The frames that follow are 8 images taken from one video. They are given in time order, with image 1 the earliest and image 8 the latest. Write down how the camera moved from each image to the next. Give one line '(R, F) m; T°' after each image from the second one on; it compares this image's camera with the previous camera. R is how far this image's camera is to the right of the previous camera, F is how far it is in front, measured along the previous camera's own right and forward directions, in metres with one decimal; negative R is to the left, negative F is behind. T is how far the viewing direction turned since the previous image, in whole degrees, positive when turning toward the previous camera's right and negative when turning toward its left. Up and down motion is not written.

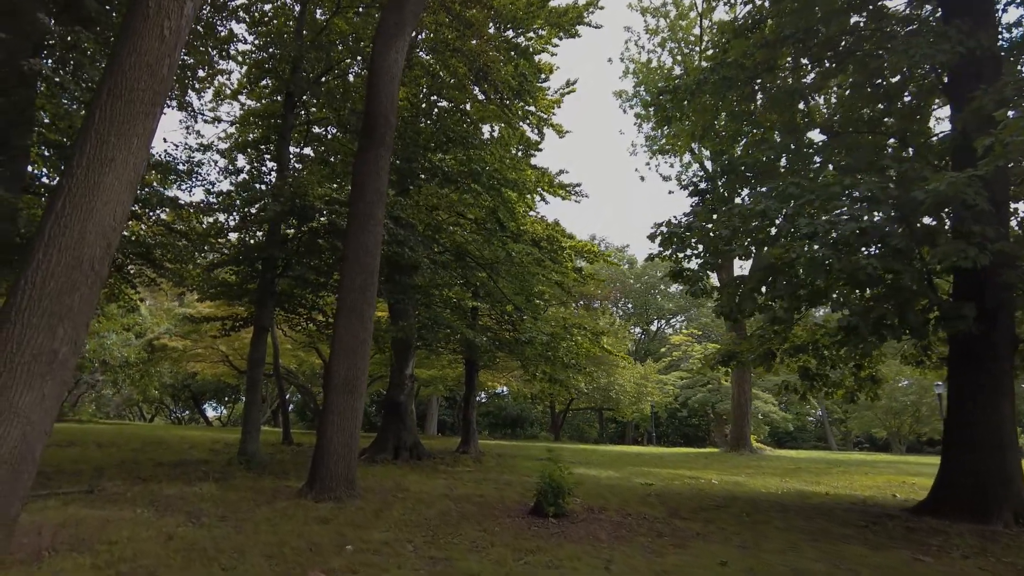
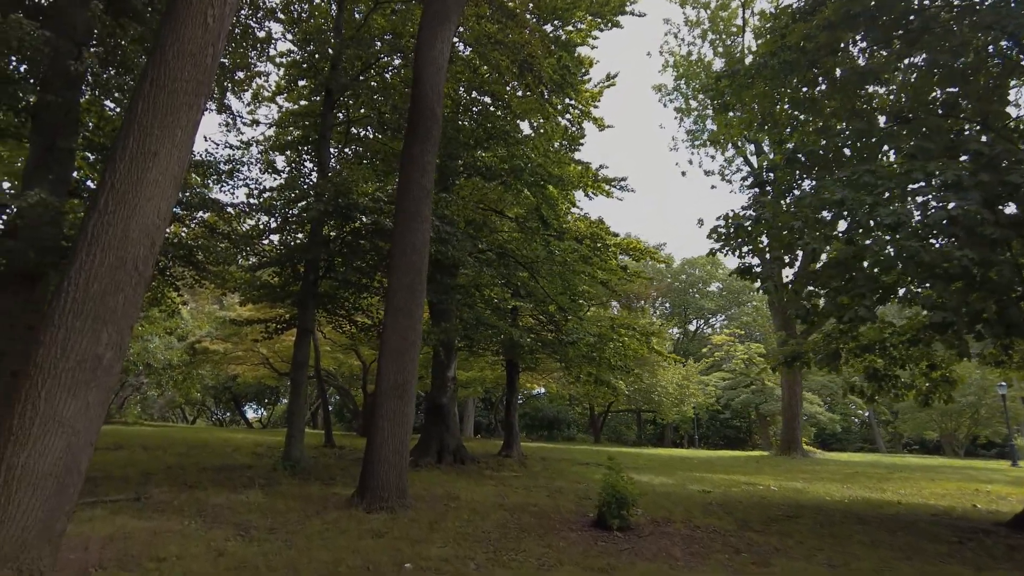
(-0.3, +0.4) m; -3°
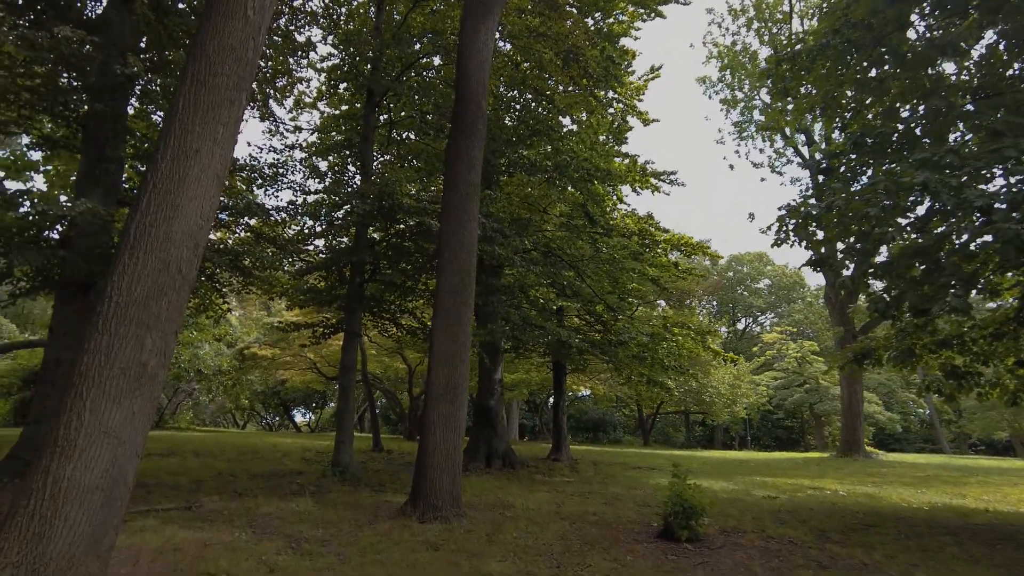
(-0.1, +0.3) m; -4°
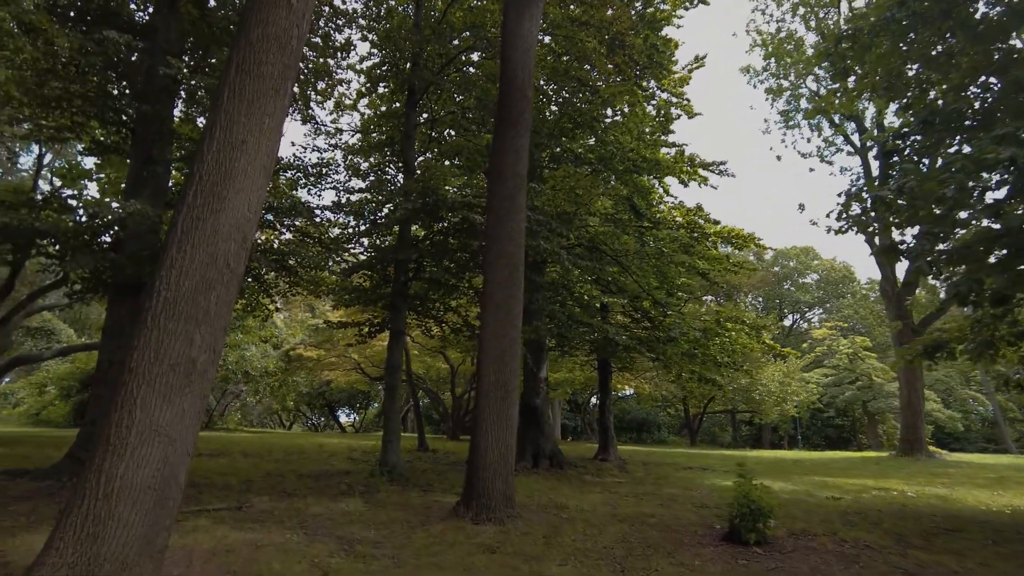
(-0.1, +0.2) m; -3°
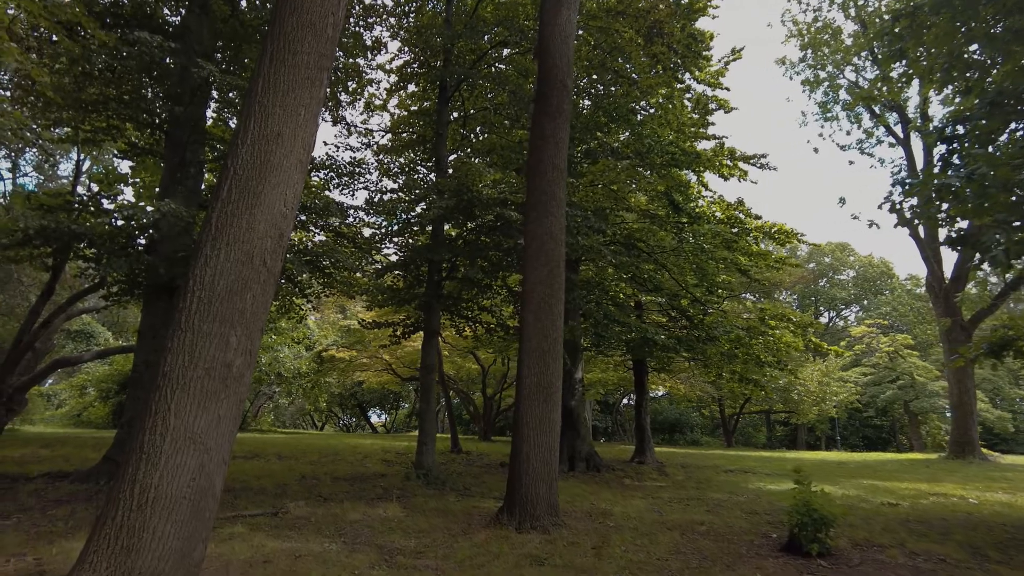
(-0.1, +0.3) m; -2°
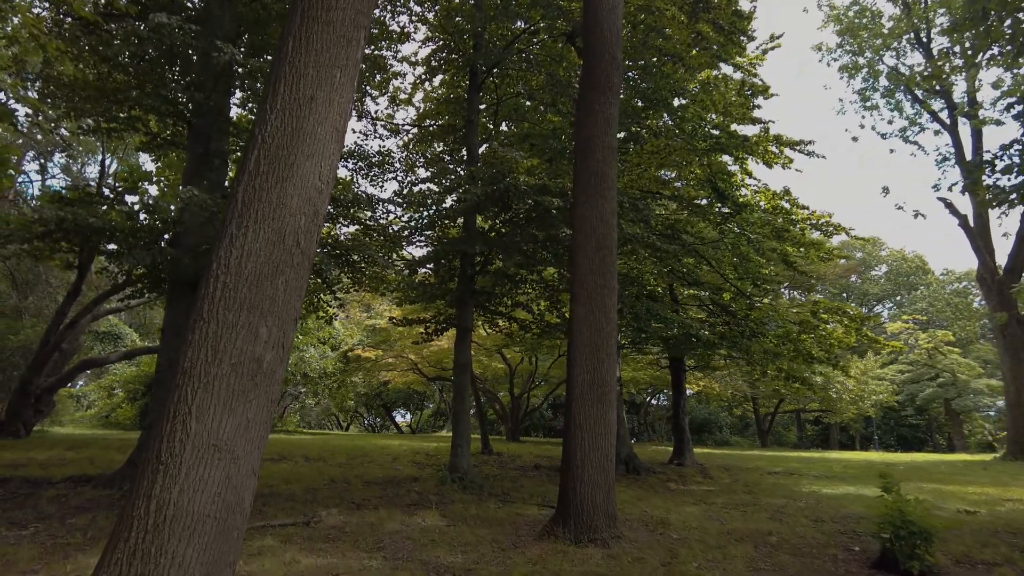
(-0.3, +0.6) m; -2°
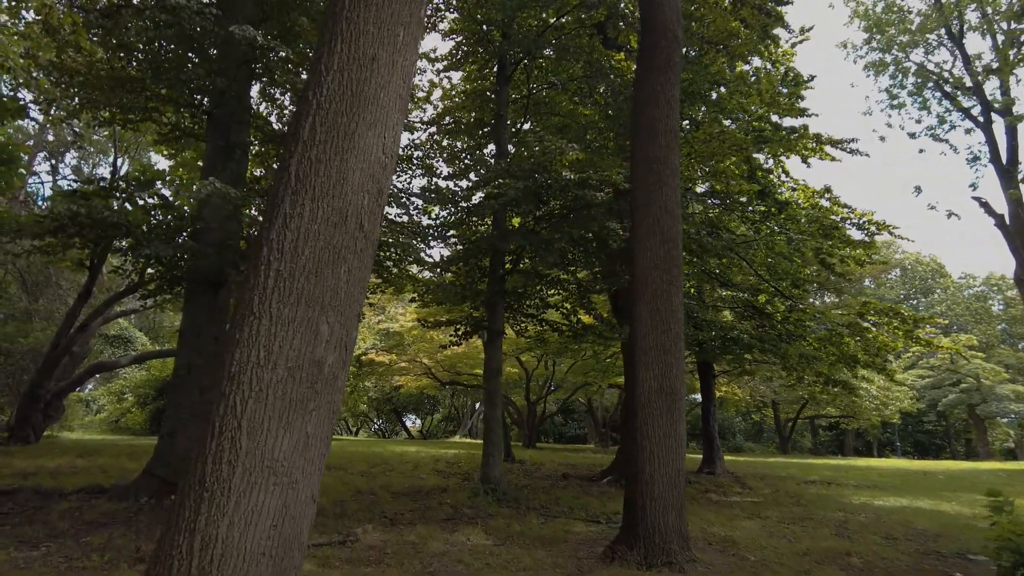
(-0.4, +0.5) m; -1°
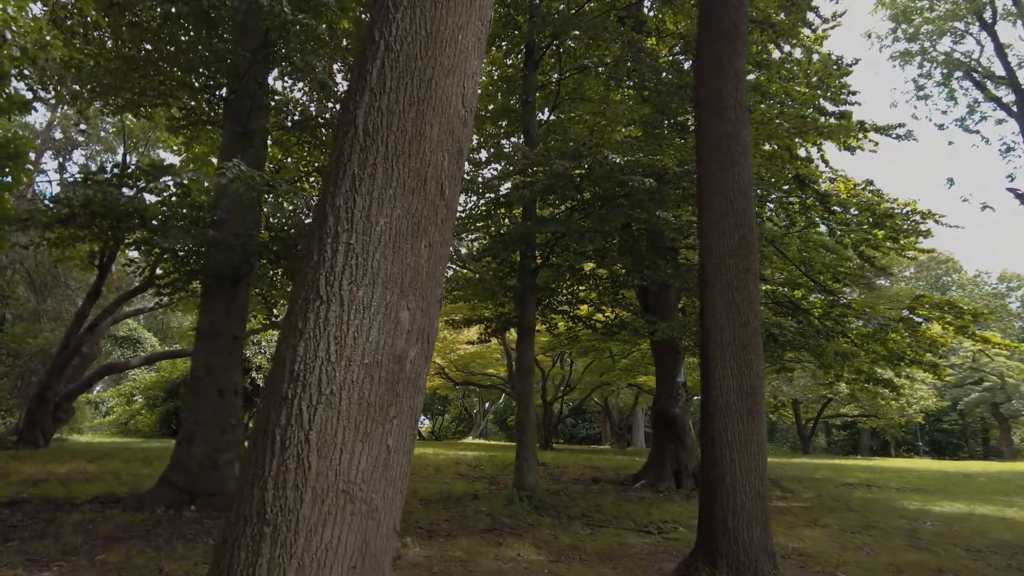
(-0.4, +0.5) m; 0°
